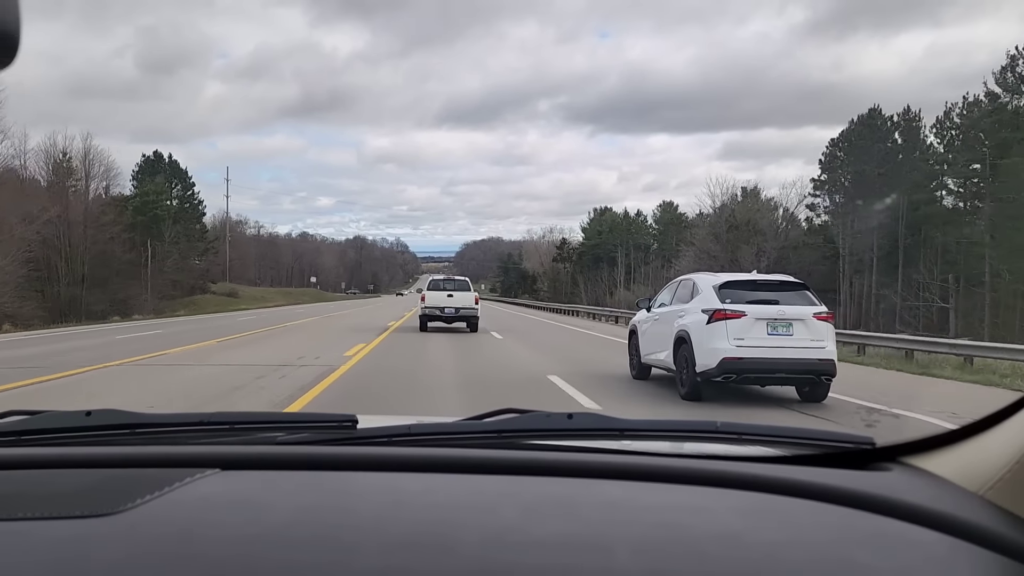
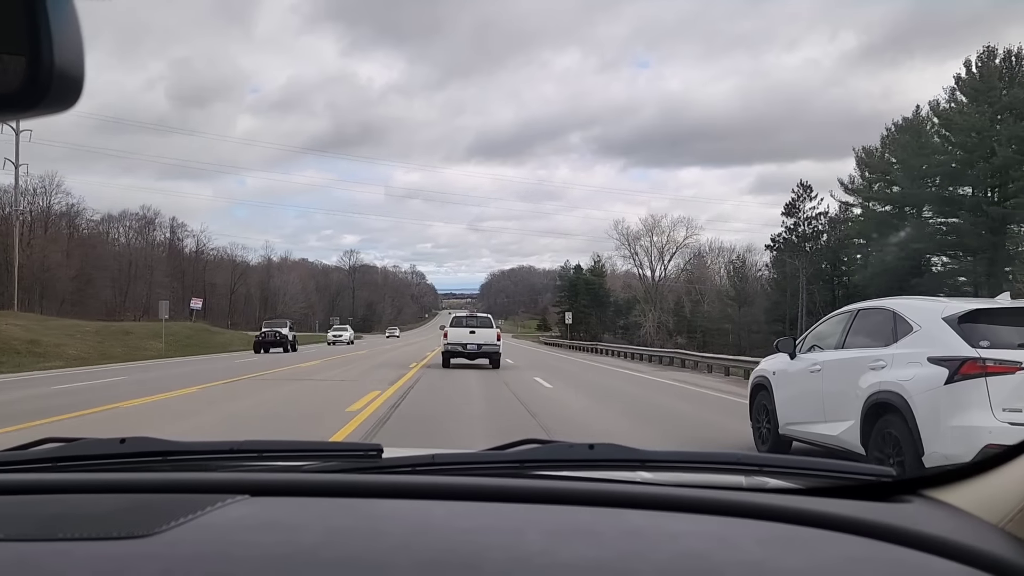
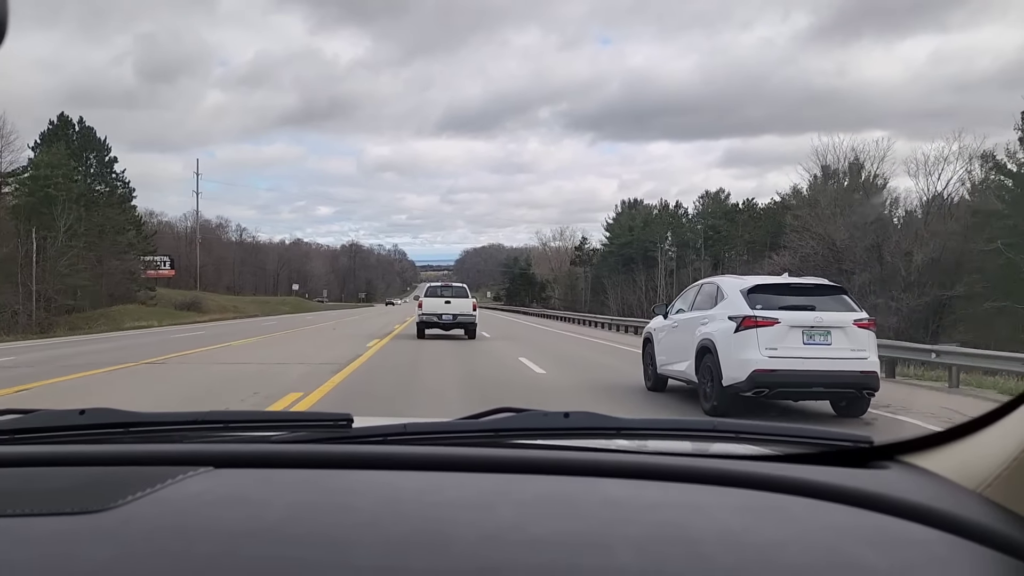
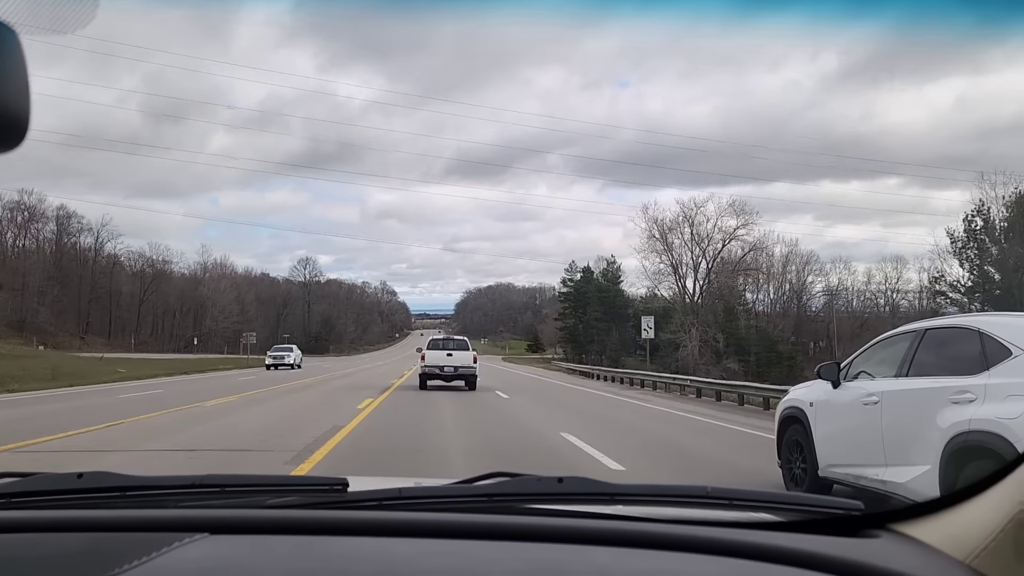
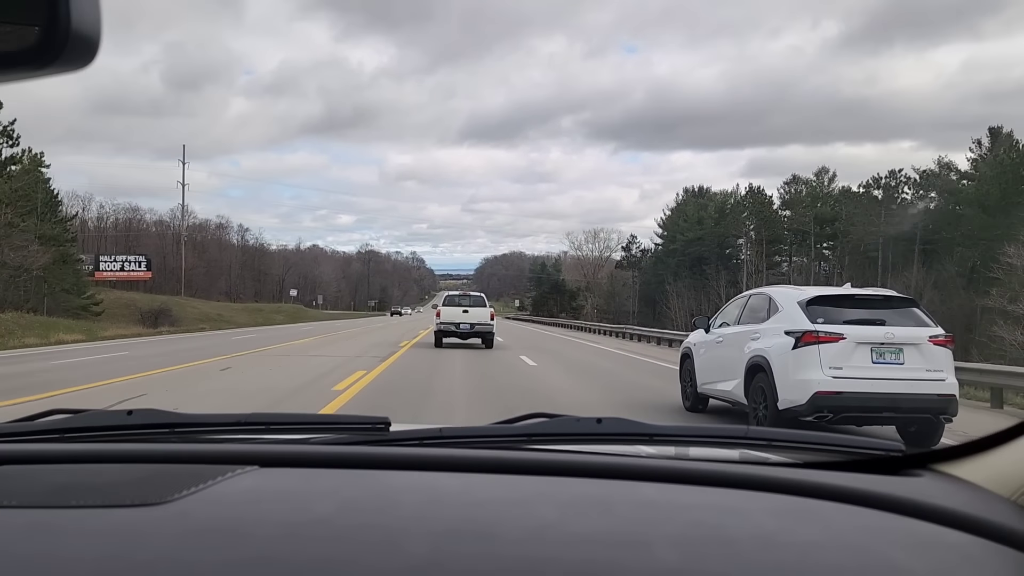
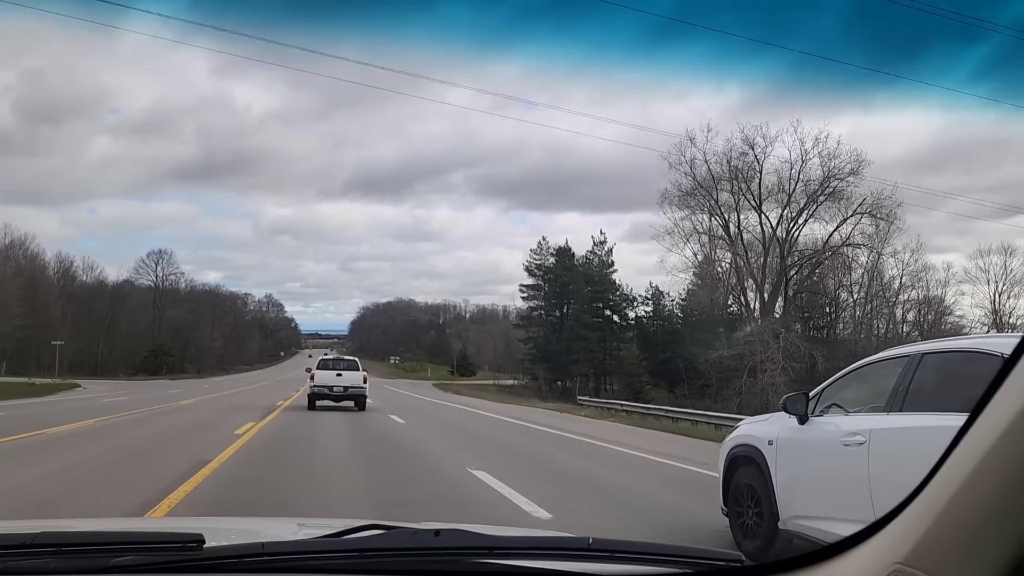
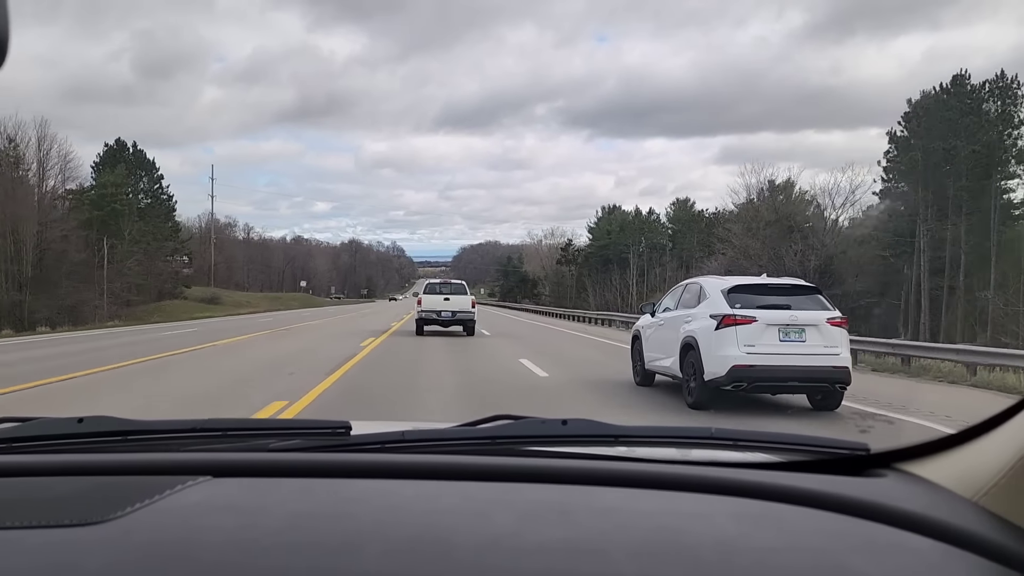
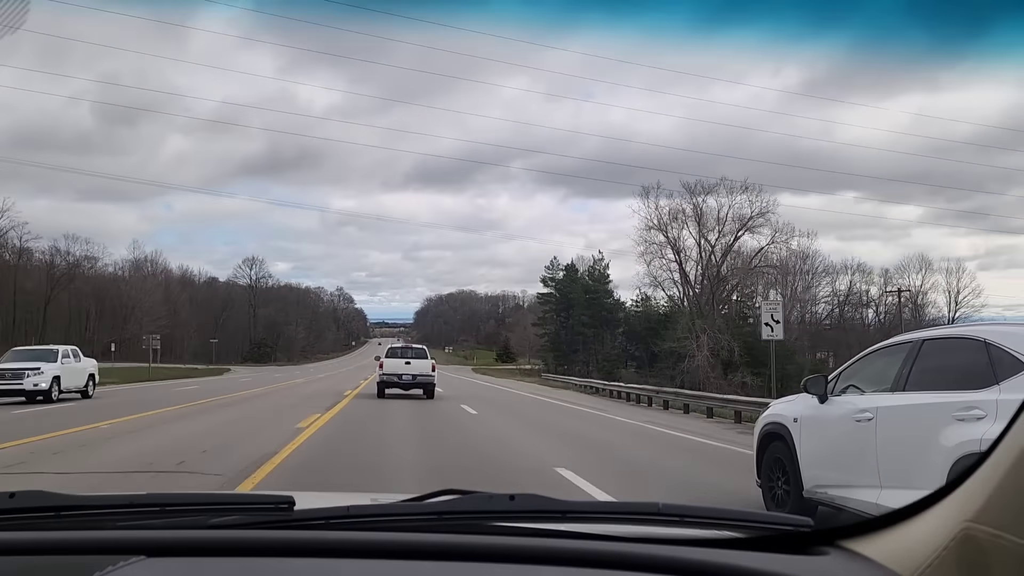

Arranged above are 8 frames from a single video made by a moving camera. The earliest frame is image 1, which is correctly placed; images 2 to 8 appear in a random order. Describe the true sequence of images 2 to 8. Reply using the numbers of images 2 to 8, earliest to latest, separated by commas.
7, 3, 5, 2, 4, 8, 6
